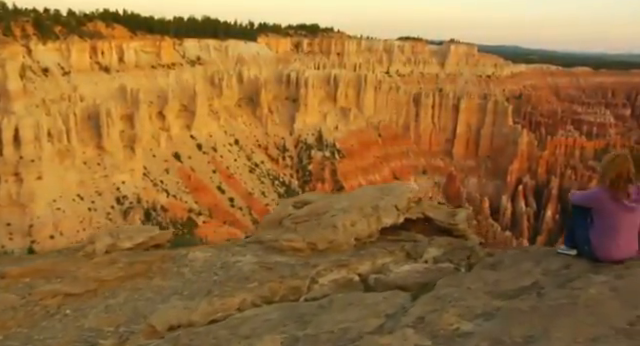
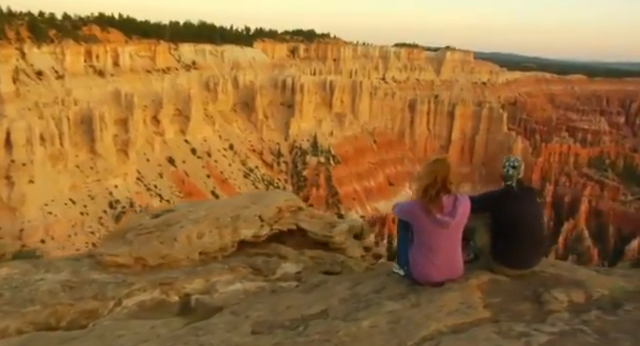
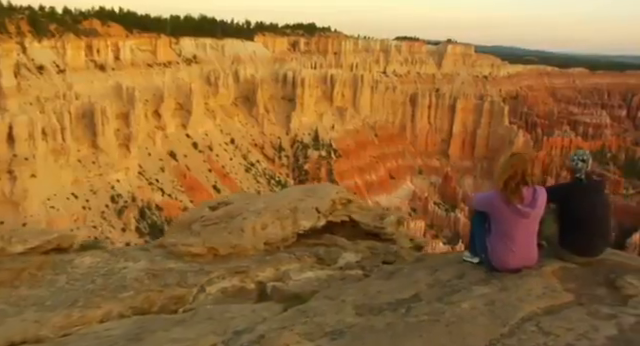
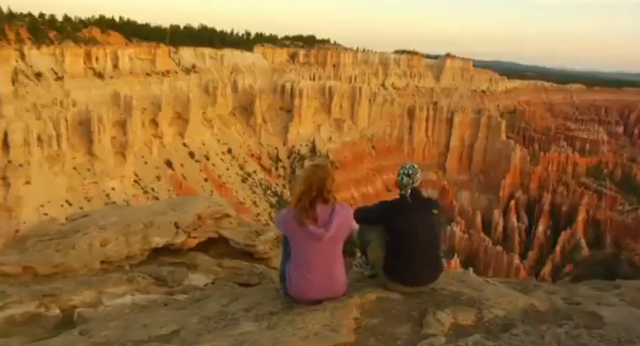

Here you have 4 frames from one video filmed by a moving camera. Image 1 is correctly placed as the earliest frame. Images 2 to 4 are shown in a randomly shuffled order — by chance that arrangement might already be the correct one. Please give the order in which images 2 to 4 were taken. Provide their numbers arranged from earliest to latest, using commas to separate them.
3, 2, 4
